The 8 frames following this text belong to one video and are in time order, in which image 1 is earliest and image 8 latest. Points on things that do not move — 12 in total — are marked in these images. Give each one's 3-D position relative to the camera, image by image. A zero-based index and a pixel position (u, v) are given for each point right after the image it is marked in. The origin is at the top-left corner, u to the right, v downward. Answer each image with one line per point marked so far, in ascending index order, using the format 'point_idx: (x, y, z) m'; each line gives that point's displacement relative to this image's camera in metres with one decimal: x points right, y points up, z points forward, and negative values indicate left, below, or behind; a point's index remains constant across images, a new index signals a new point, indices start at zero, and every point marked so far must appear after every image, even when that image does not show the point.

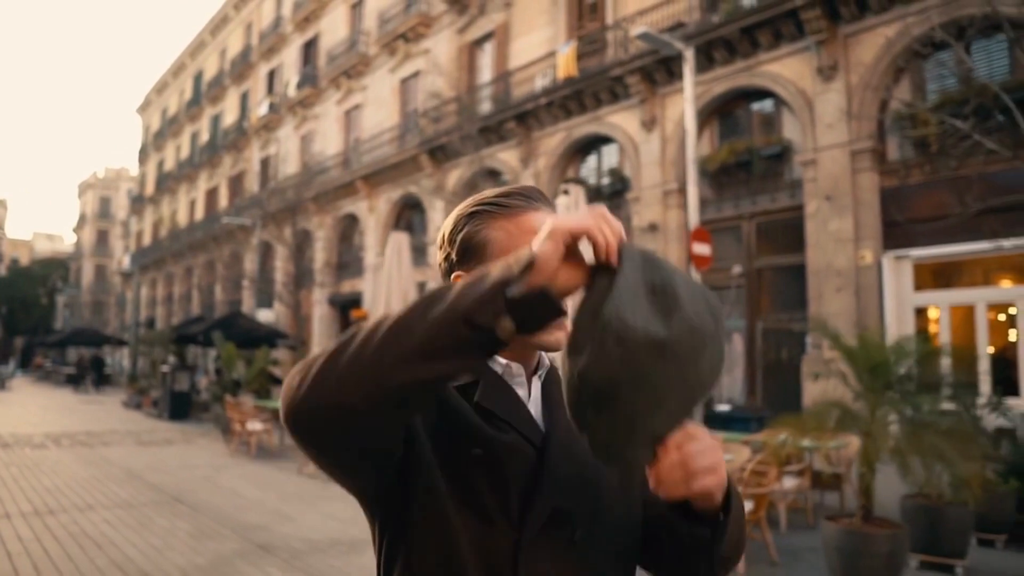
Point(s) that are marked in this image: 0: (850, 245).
0: (+5.7, +0.7, +12.4) m
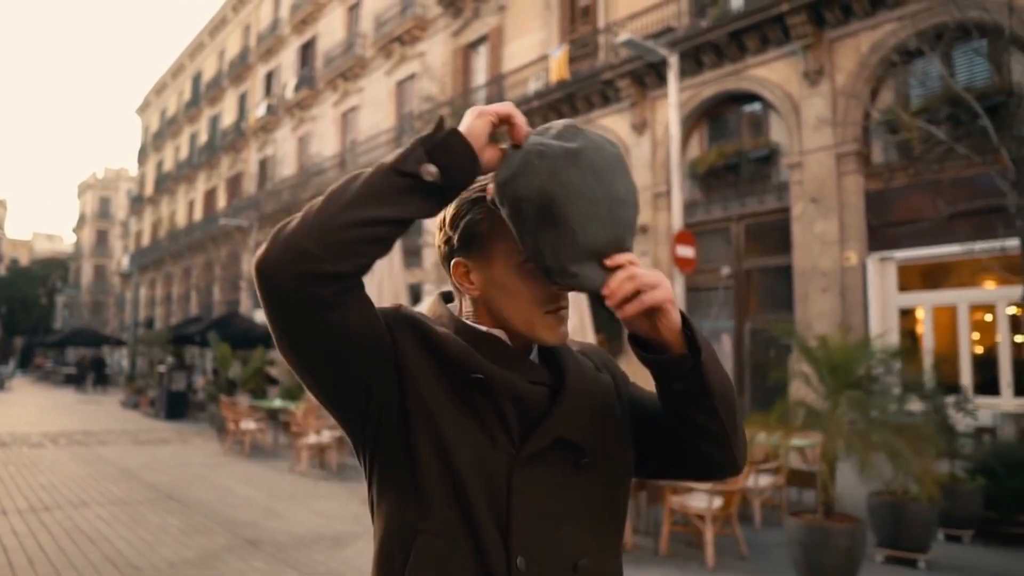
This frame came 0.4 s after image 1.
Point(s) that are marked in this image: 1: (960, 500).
0: (+5.5, +0.7, +12.6) m
1: (+3.8, -1.9, +6.3) m
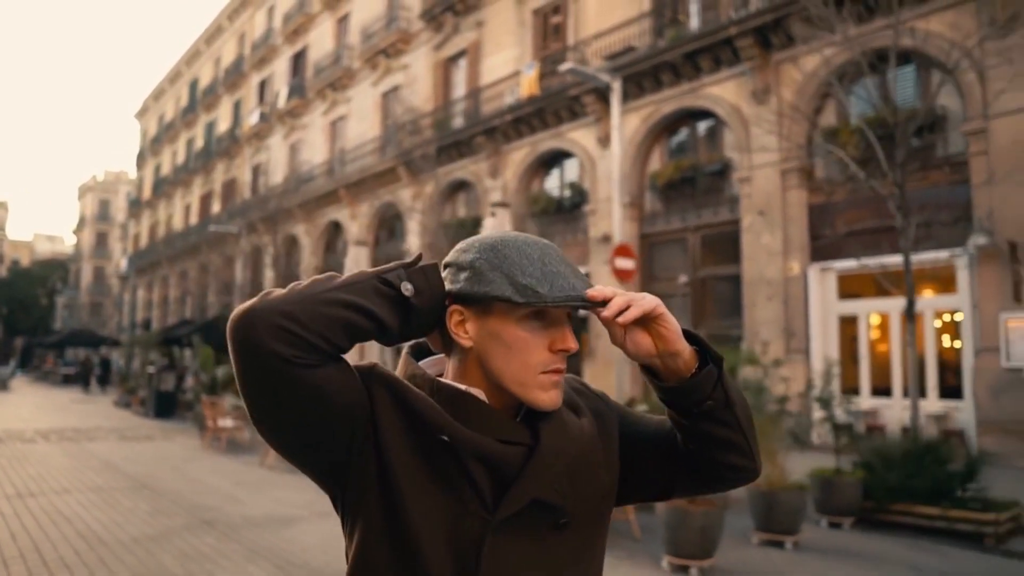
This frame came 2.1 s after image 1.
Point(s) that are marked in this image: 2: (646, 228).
0: (+4.9, +0.6, +13.4) m
1: (+3.2, -2.0, +7.1) m
2: (+3.0, +1.3, +16.3) m
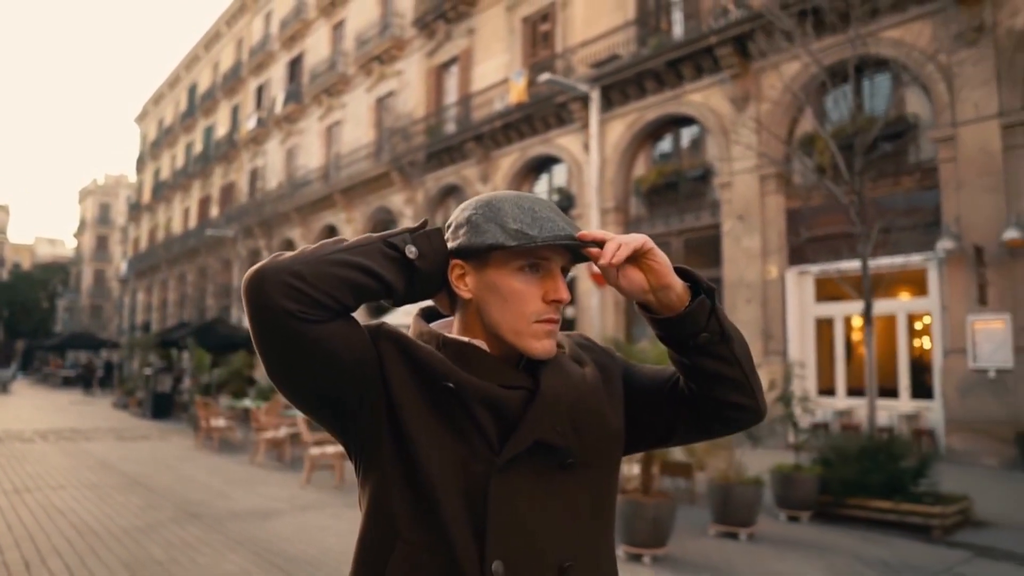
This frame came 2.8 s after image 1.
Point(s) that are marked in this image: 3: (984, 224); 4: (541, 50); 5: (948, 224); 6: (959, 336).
0: (+4.6, +0.5, +13.8) m
1: (+2.9, -2.0, +7.5) m
2: (+2.7, +1.3, +16.6) m
3: (+7.1, +1.0, +11.1) m
4: (+0.8, +6.2, +19.2) m
5: (+6.8, +1.0, +11.4) m
6: (+6.8, -0.7, +11.3) m
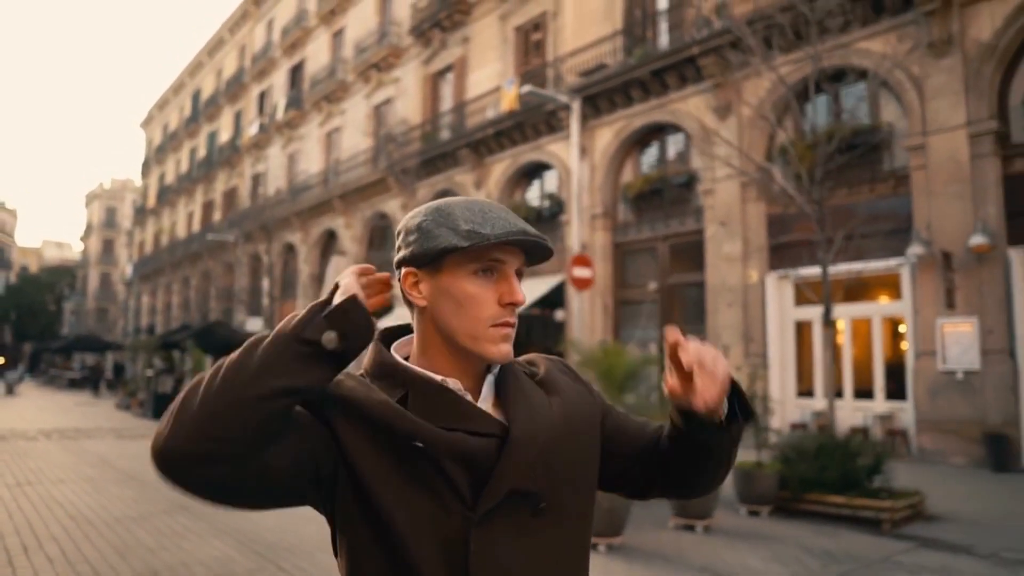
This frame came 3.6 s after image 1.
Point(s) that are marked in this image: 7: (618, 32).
0: (+4.4, +0.5, +14.2) m
1: (+2.6, -2.1, +7.9) m
2: (+2.5, +1.2, +17.0) m
3: (+6.9, +0.9, +11.5) m
4: (+0.6, +6.1, +19.6) m
5: (+6.5, +0.9, +11.8) m
6: (+6.6, -0.8, +11.7) m
7: (+2.4, +5.9, +16.9) m
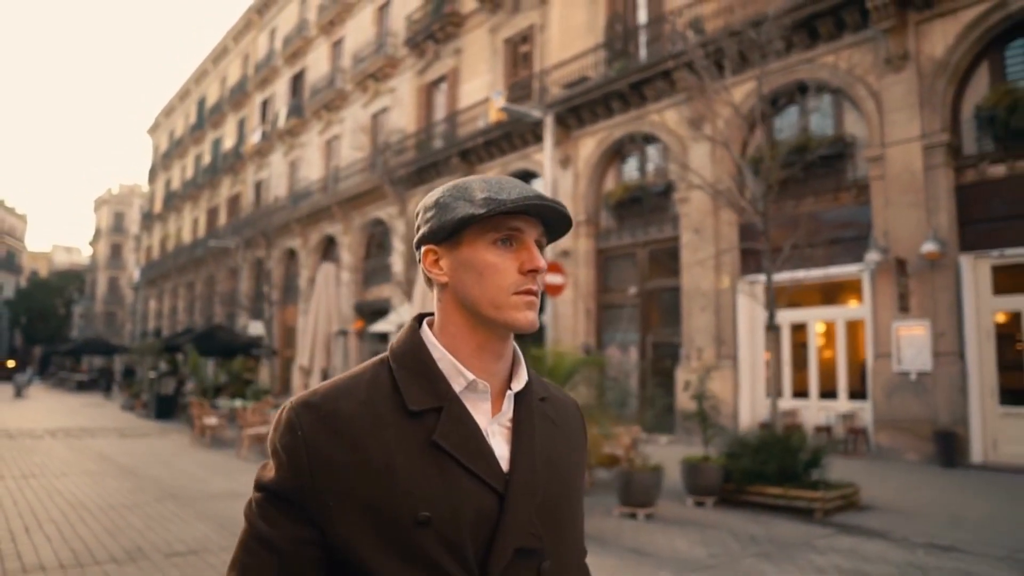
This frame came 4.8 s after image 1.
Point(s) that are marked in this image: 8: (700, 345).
0: (+4.0, +0.4, +14.8) m
1: (+2.2, -2.1, +8.5) m
2: (+2.1, +1.1, +17.6) m
3: (+6.5, +0.8, +12.1) m
4: (+0.2, +6.0, +20.2) m
5: (+6.1, +0.8, +12.4) m
6: (+6.2, -0.9, +12.3) m
7: (+2.1, +5.8, +17.5) m
8: (+3.8, -1.1, +14.8) m
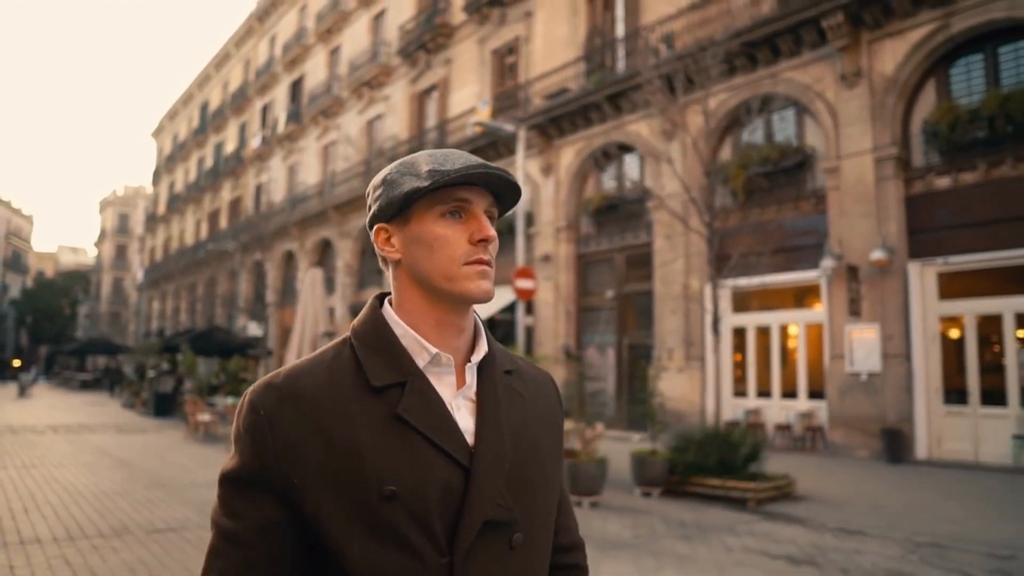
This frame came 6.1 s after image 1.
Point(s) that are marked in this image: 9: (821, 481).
0: (+3.6, +0.3, +15.5) m
1: (+1.7, -2.2, +9.2) m
2: (+1.7, +1.0, +18.4) m
3: (+6.0, +0.7, +12.7) m
4: (-0.2, +5.9, +21.0) m
5: (+5.7, +0.8, +13.1) m
6: (+5.7, -1.0, +12.9) m
7: (+1.7, +5.7, +18.2) m
8: (+3.3, -1.2, +15.5) m
9: (+4.2, -2.6, +10.0) m
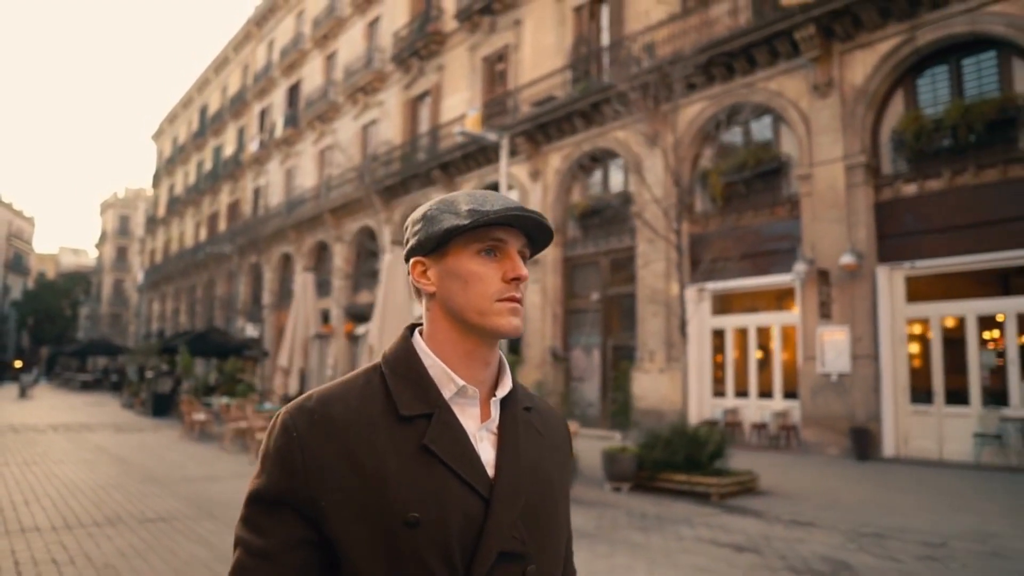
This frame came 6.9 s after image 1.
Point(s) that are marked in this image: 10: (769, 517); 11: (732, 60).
0: (+3.3, +0.2, +15.9) m
1: (+1.4, -2.3, +9.6) m
2: (+1.4, +0.9, +18.8) m
3: (+5.7, +0.7, +13.2) m
4: (-0.4, +5.8, +21.4) m
5: (+5.4, +0.7, +13.5) m
6: (+5.4, -1.0, +13.4) m
7: (+1.4, +5.6, +18.7) m
8: (+3.0, -1.3, +16.0) m
9: (+3.9, -2.6, +10.4) m
10: (+2.8, -2.5, +8.0) m
11: (+4.4, +4.6, +14.8) m
